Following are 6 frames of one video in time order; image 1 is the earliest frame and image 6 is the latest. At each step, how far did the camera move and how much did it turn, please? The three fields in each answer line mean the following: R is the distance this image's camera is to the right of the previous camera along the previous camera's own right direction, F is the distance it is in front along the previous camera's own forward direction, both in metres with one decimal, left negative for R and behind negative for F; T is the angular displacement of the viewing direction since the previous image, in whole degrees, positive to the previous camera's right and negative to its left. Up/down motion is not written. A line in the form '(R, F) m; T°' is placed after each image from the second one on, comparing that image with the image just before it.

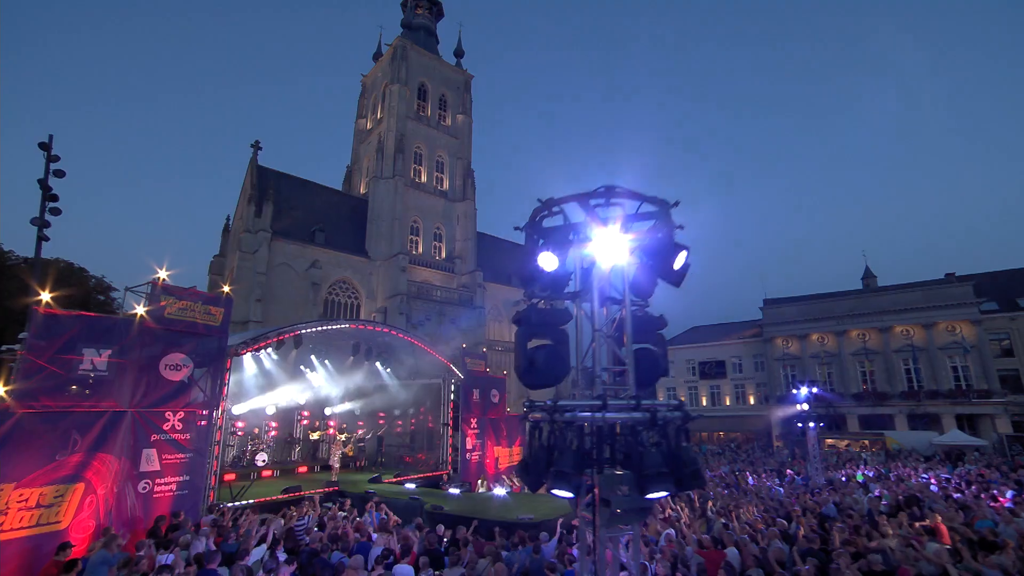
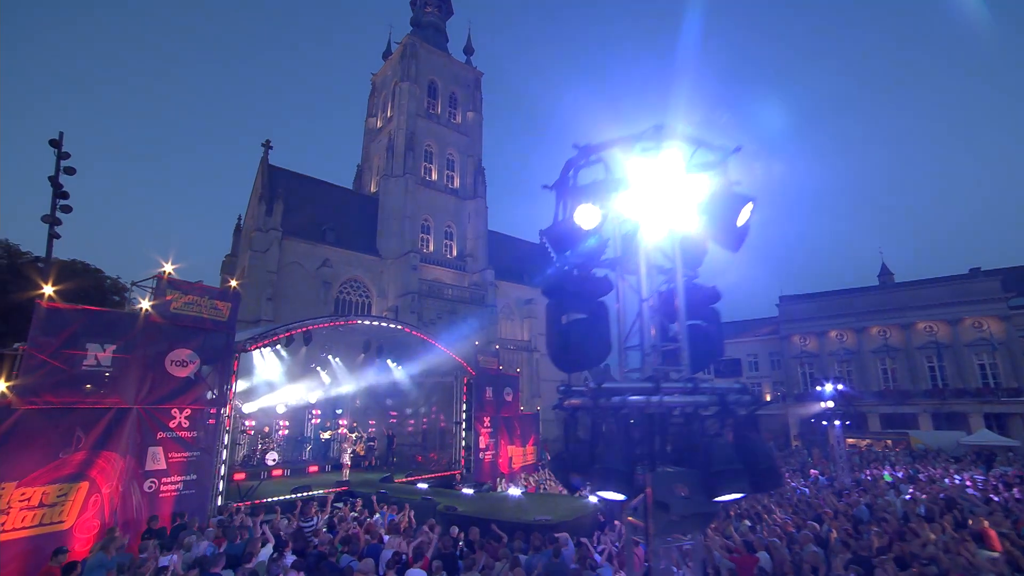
(-0.1, +0.5) m; -1°
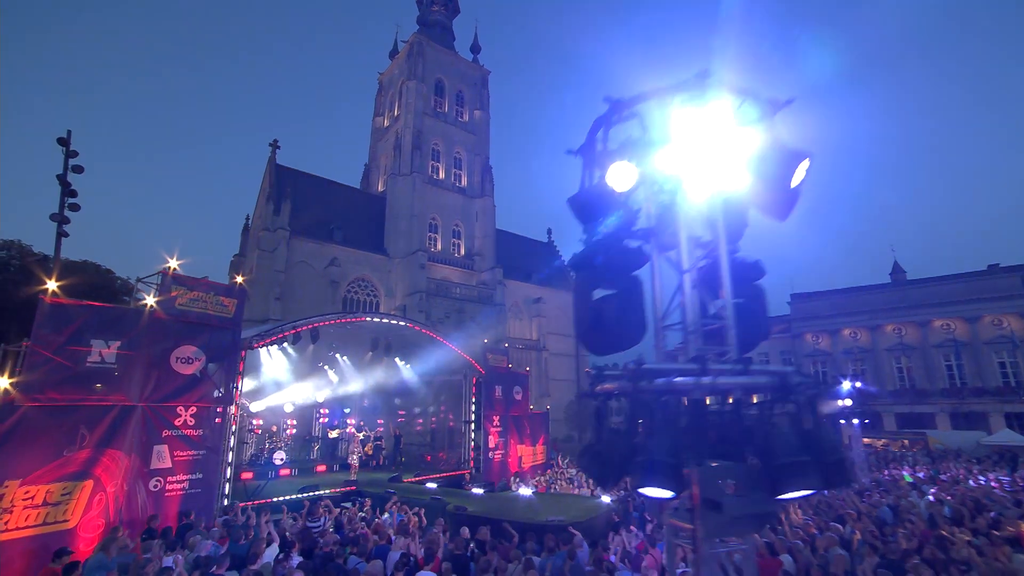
(-0.1, +0.3) m; -1°
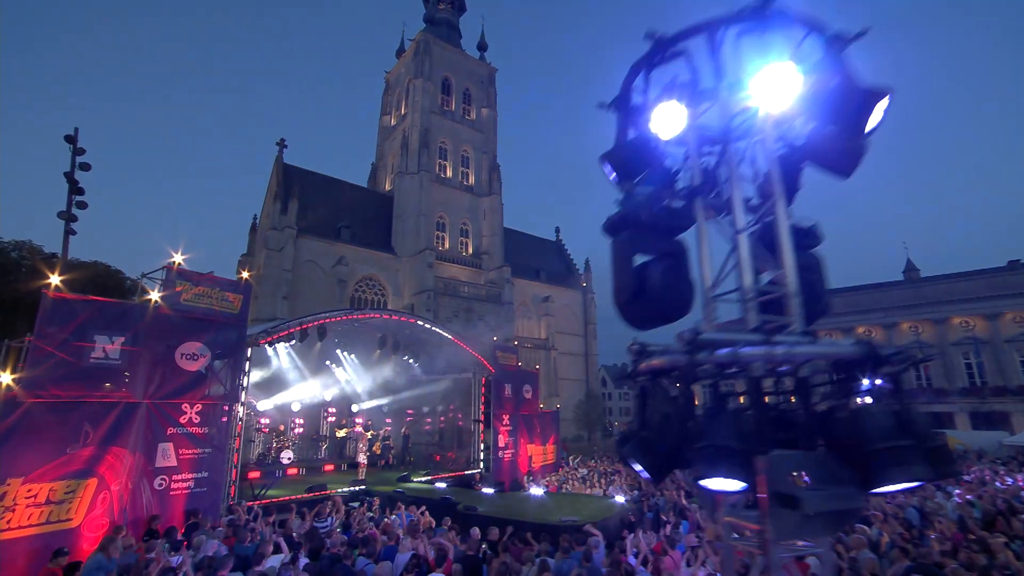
(-0.1, +0.3) m; -1°
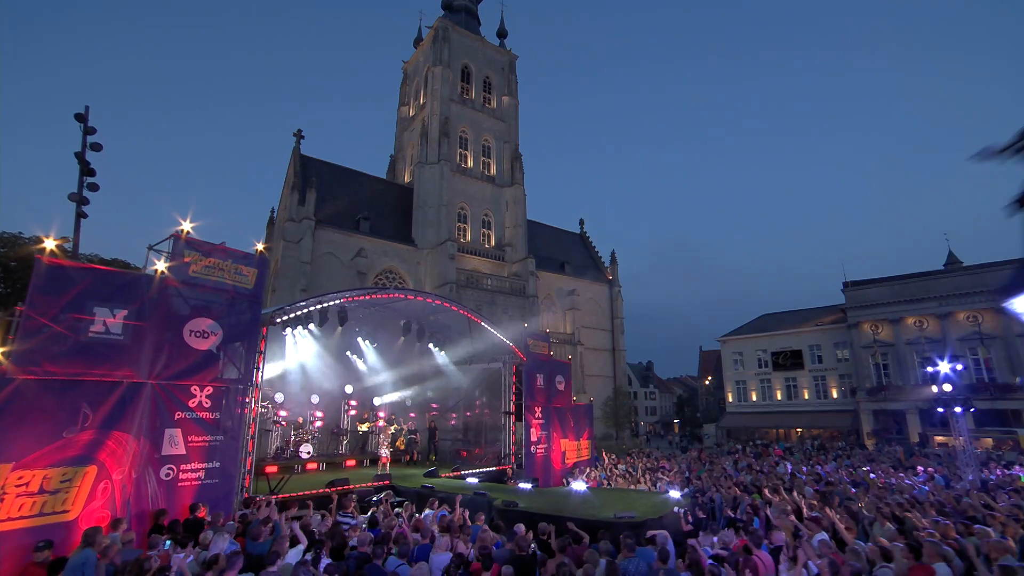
(-0.6, +1.4) m; -2°
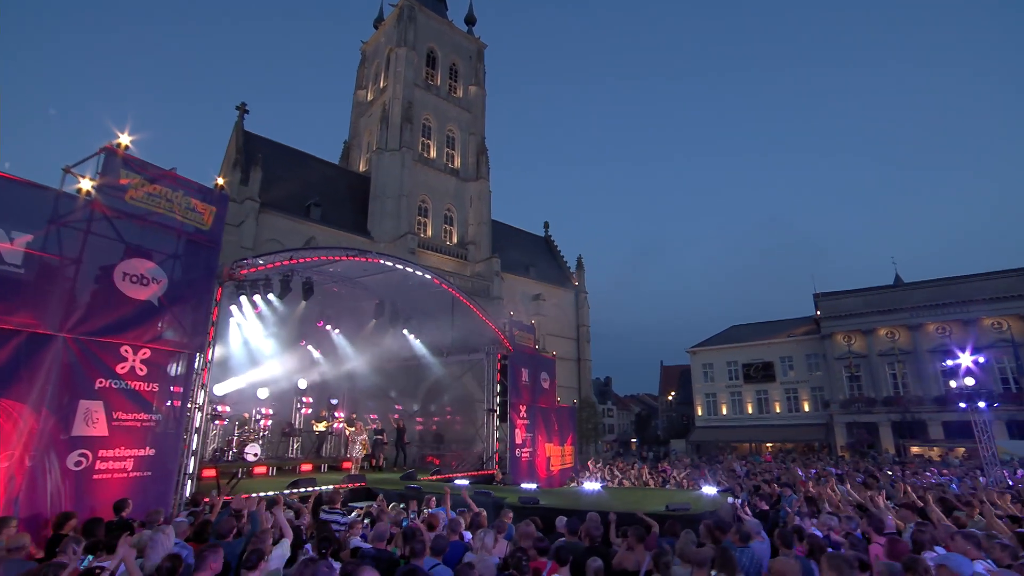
(-1.6, +2.1) m; +7°
